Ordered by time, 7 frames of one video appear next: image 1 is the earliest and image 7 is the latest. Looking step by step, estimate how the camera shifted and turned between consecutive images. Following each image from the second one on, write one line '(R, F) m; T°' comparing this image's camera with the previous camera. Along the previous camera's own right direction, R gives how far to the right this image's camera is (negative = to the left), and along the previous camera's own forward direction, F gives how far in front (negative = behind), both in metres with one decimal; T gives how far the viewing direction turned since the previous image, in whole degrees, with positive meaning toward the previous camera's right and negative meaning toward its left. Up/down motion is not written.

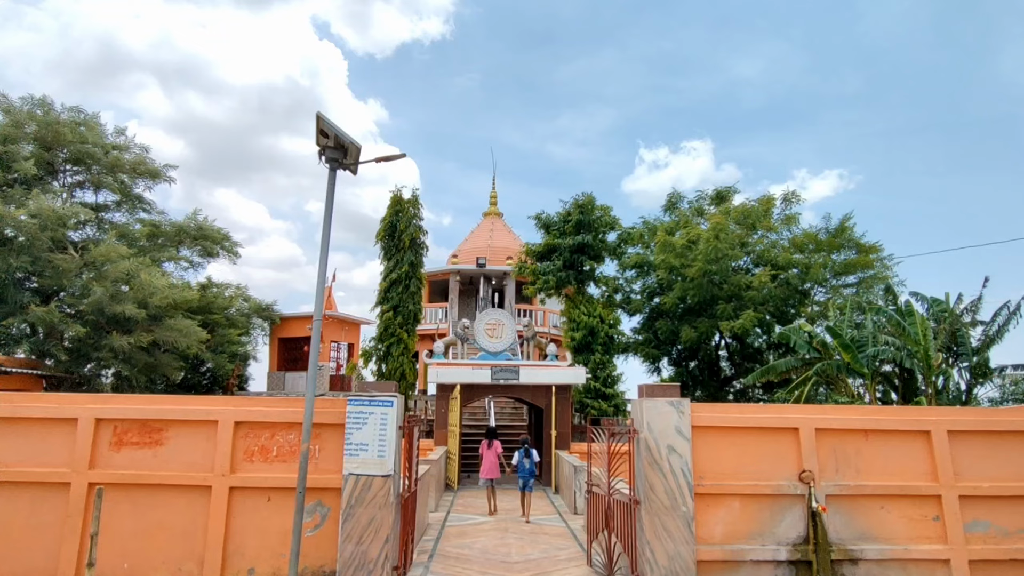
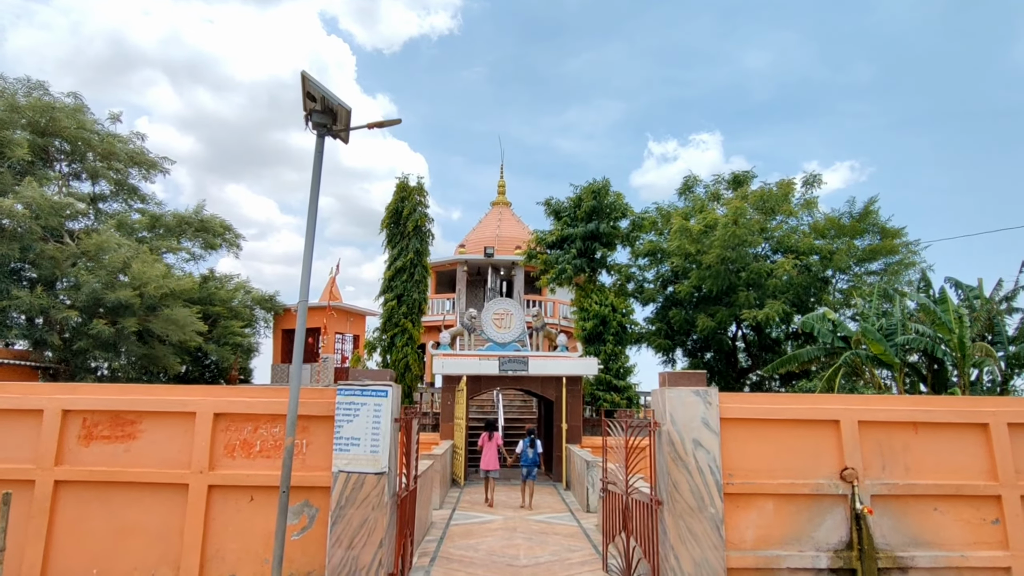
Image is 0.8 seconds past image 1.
(0.0, +0.6) m; -1°
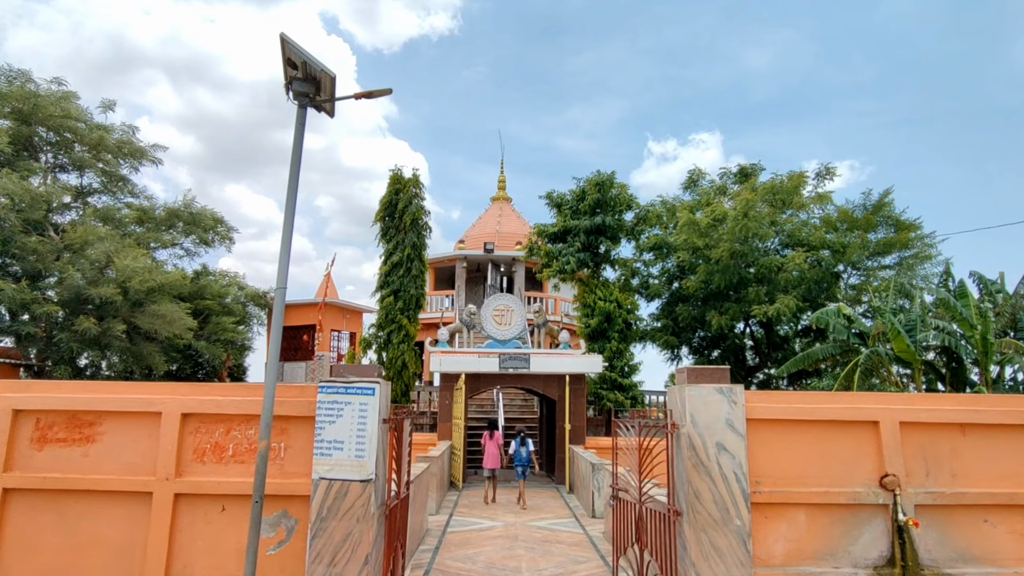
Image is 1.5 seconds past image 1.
(0.0, +0.5) m; 0°
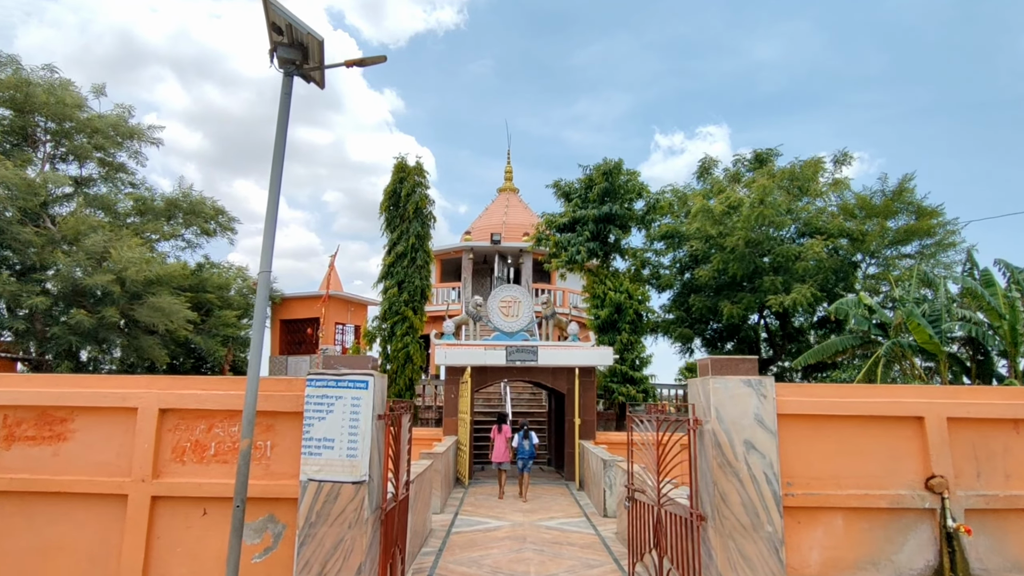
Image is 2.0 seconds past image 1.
(0.0, +0.4) m; -1°
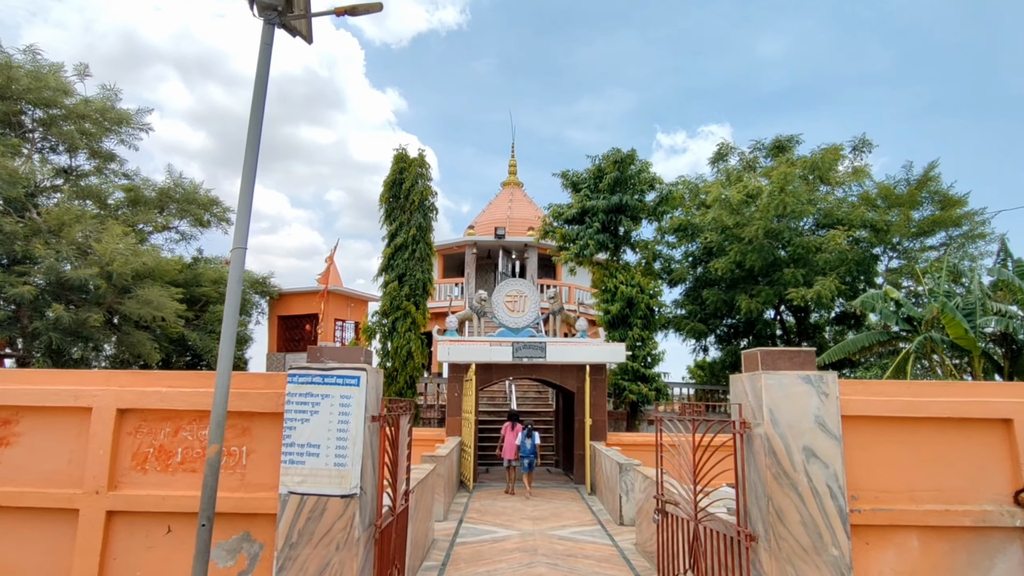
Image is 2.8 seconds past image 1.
(-0.1, +0.6) m; 0°
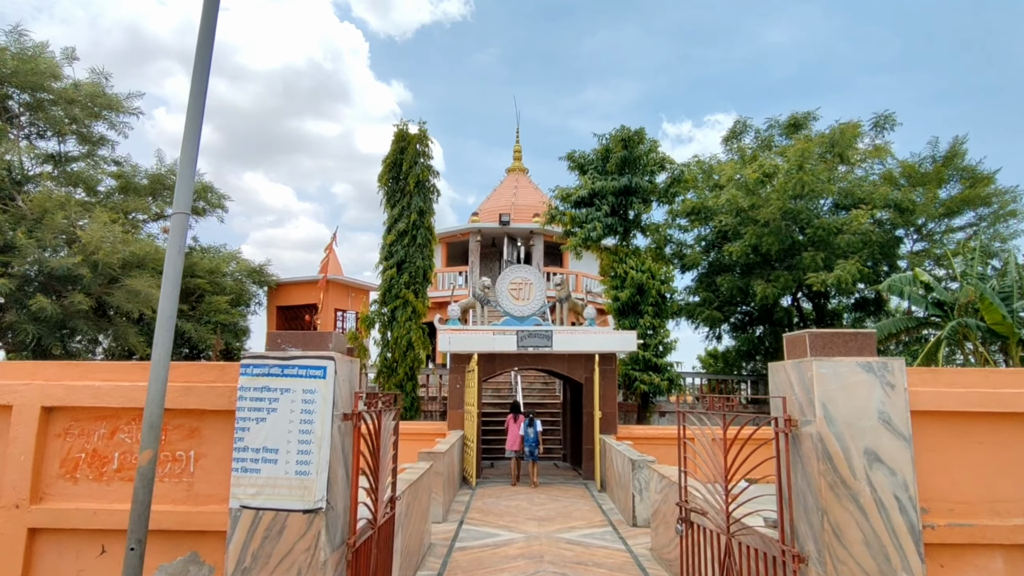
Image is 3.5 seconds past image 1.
(0.0, +0.6) m; -1°
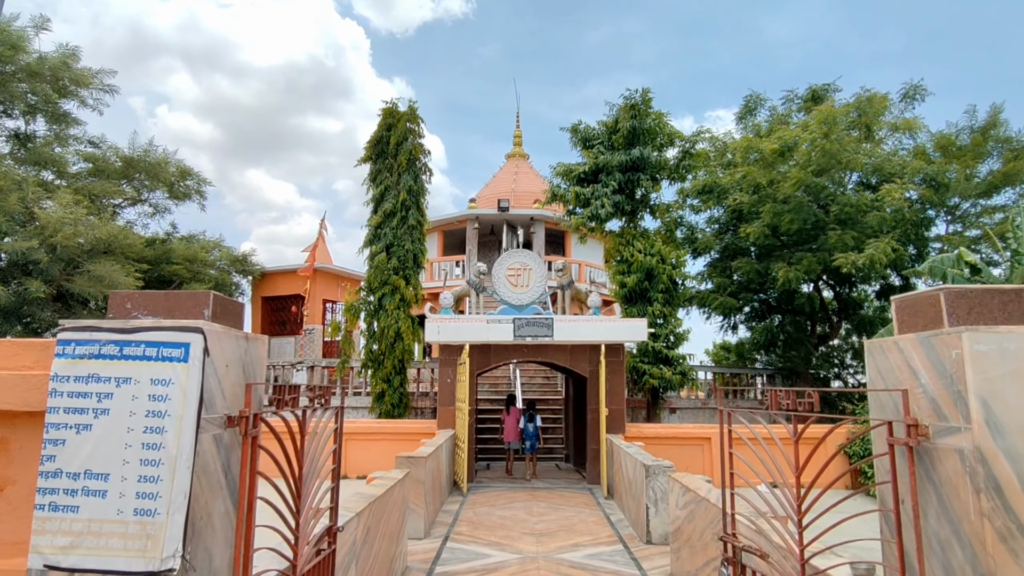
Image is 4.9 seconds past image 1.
(+0.1, +1.1) m; 0°
